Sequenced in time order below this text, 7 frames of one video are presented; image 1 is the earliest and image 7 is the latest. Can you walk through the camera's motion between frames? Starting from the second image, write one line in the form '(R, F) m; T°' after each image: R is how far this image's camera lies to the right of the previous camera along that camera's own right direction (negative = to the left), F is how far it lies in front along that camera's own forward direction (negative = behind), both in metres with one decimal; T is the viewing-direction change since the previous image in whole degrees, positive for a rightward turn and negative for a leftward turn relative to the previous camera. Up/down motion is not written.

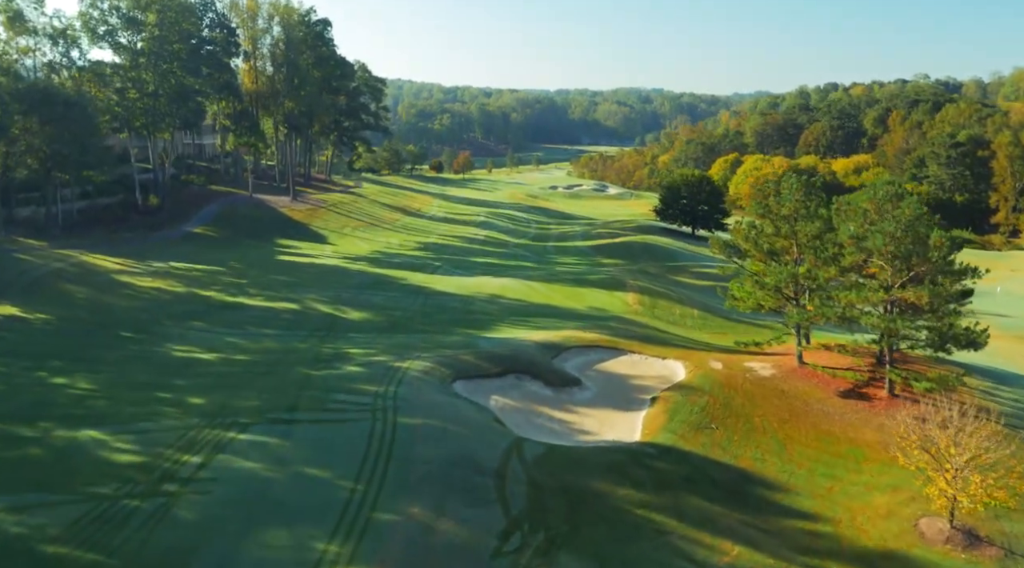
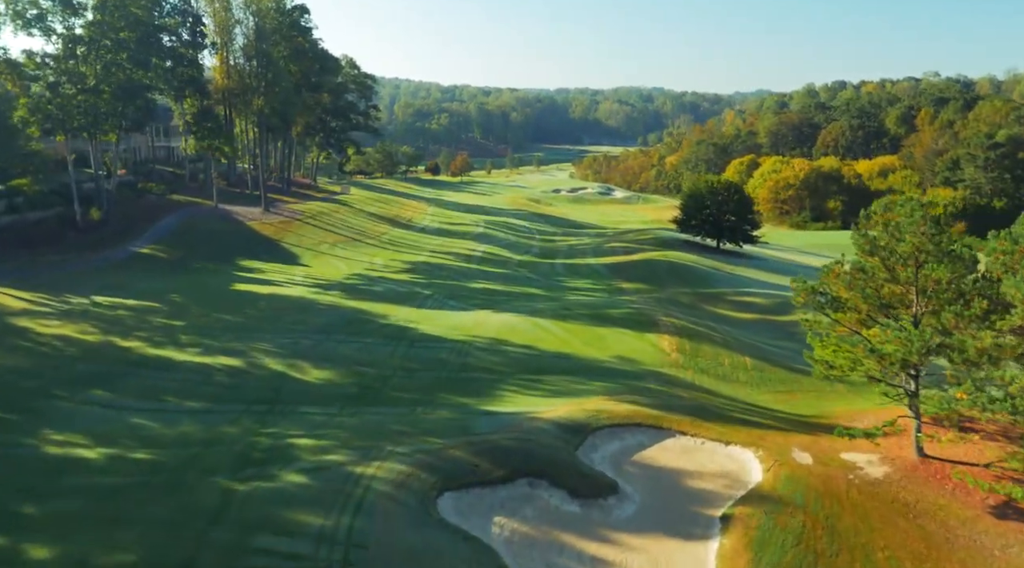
(-0.2, +7.0) m; 0°
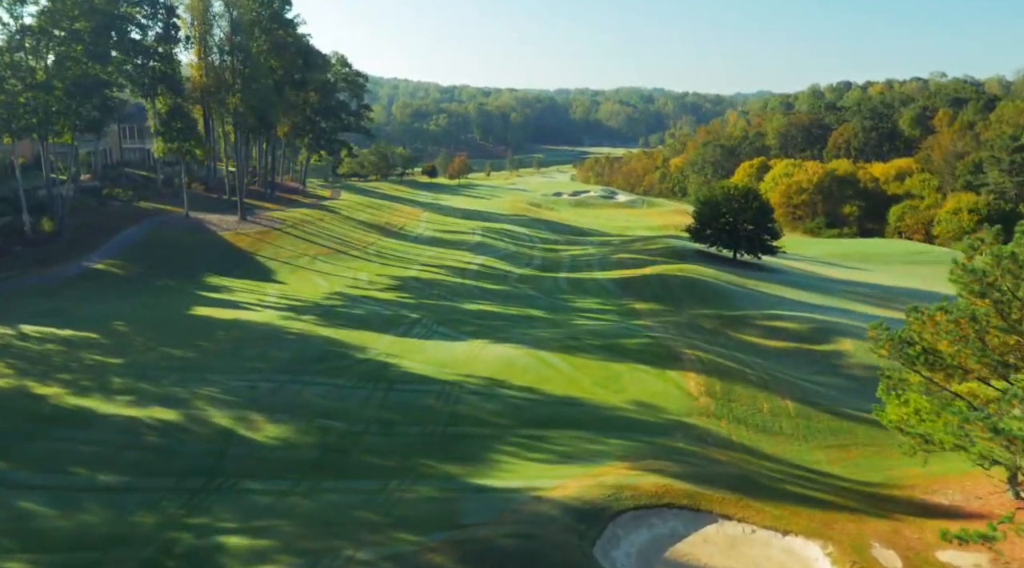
(0.0, +4.2) m; 0°
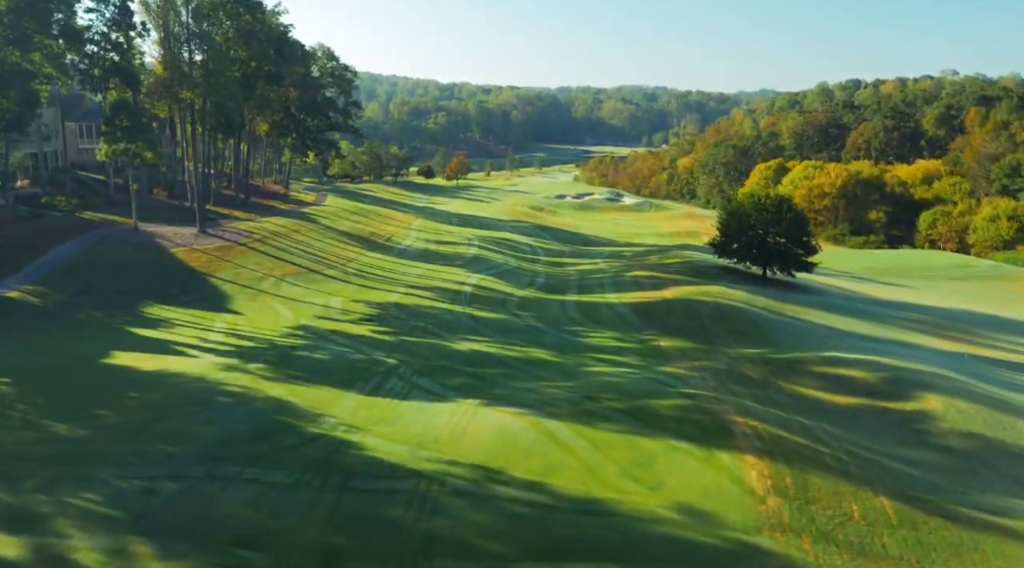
(0.0, +6.0) m; 0°
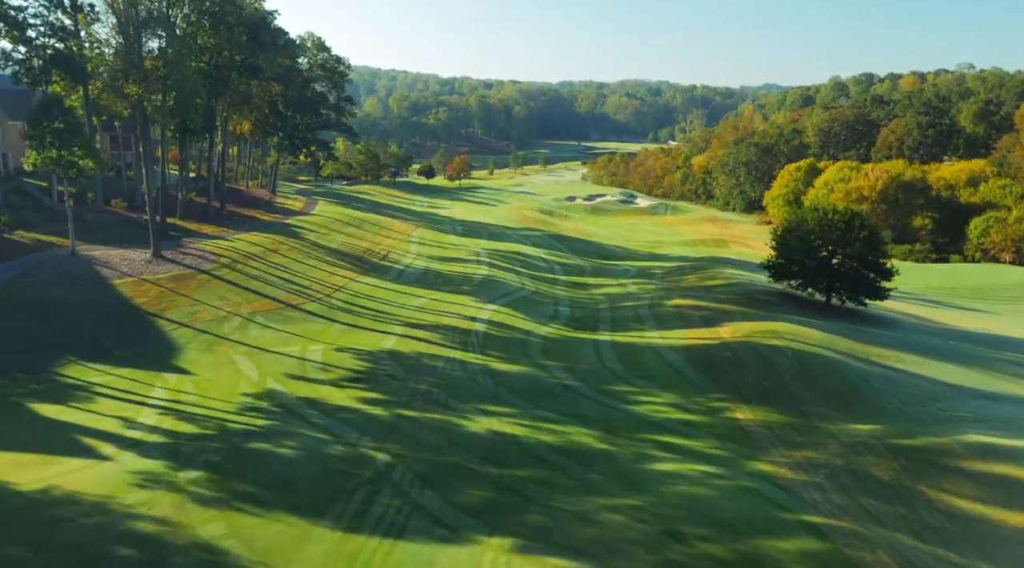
(-0.9, +7.0) m; 0°
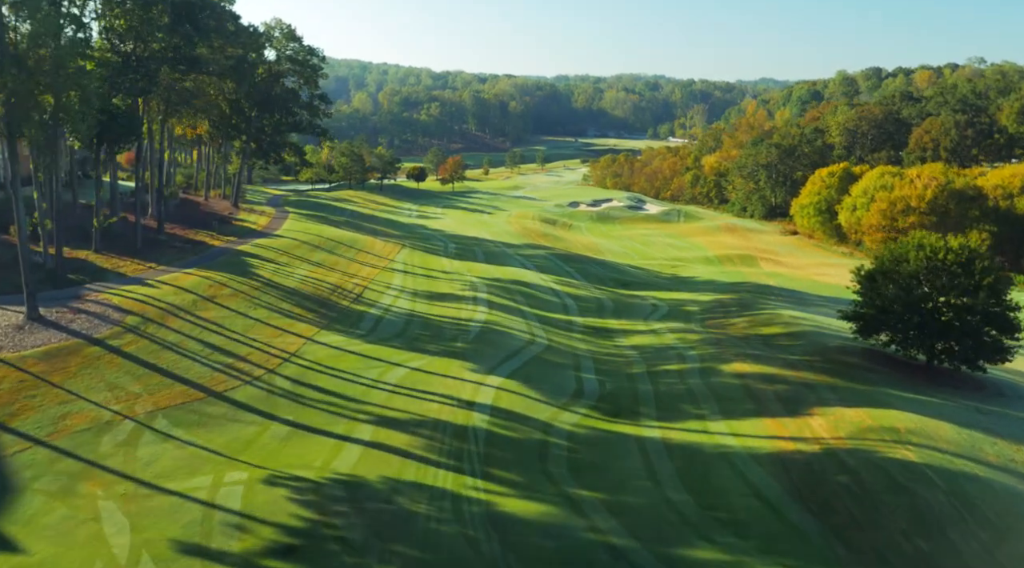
(-0.5, +9.0) m; 0°
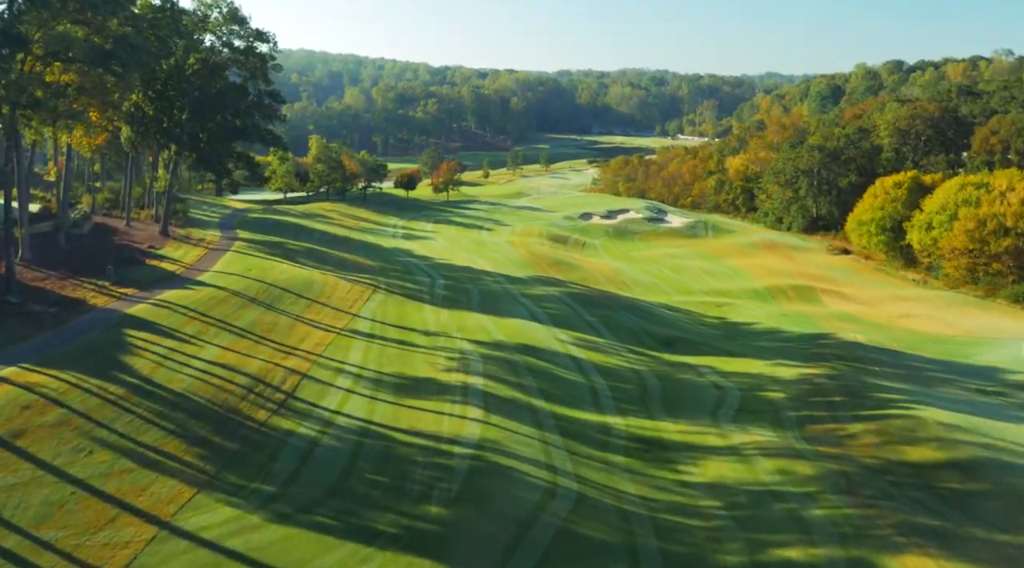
(-0.2, +12.3) m; 0°
